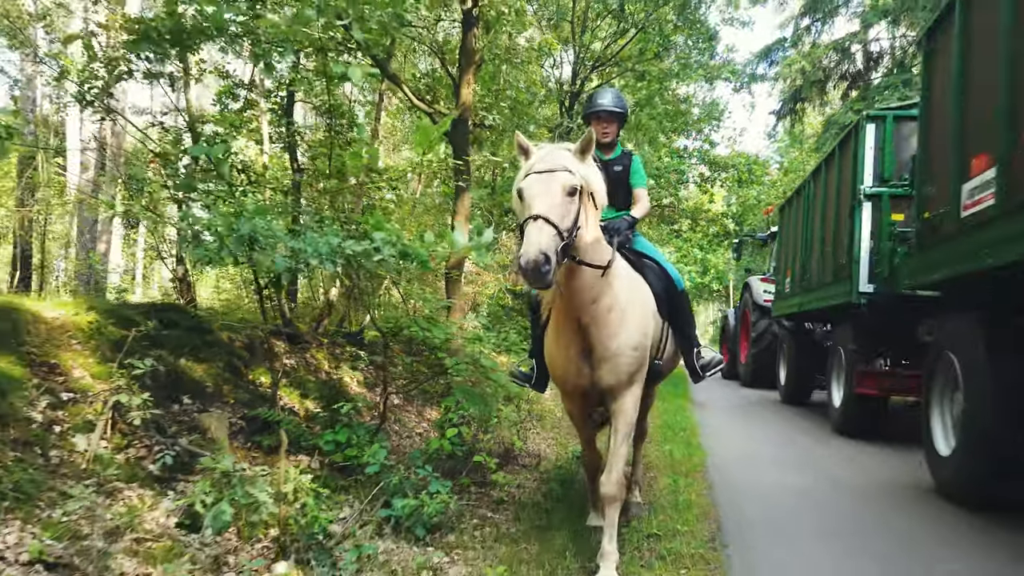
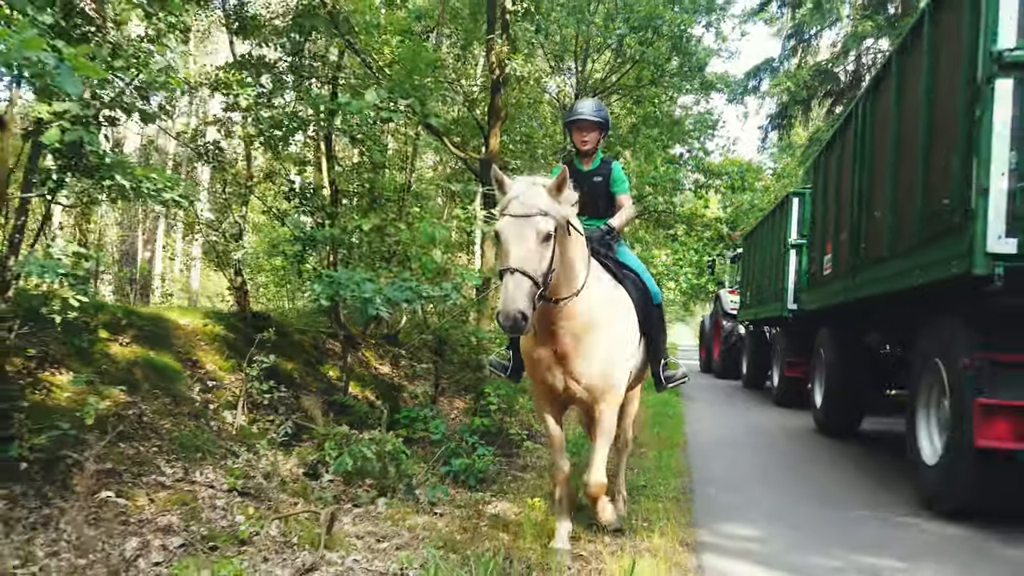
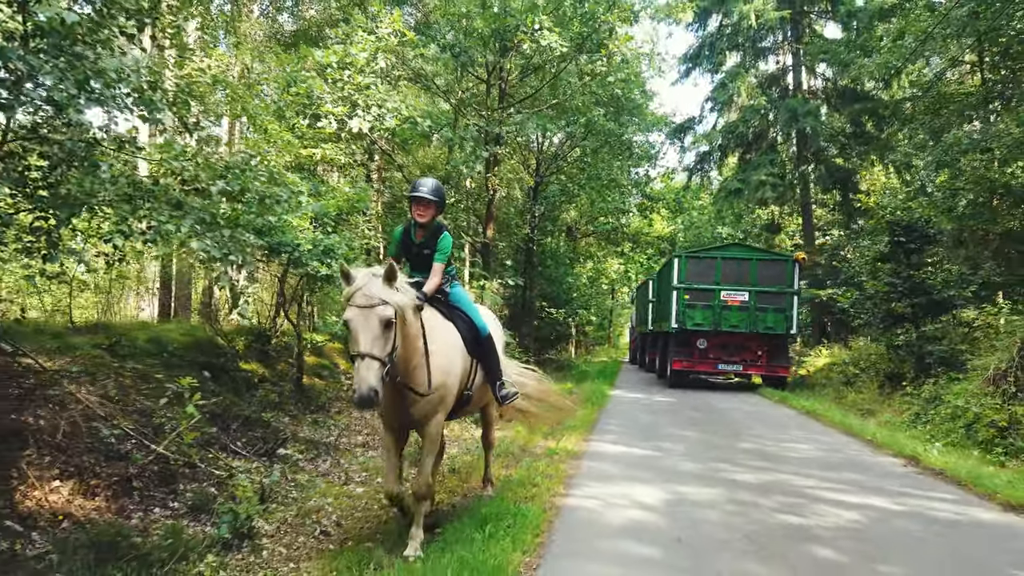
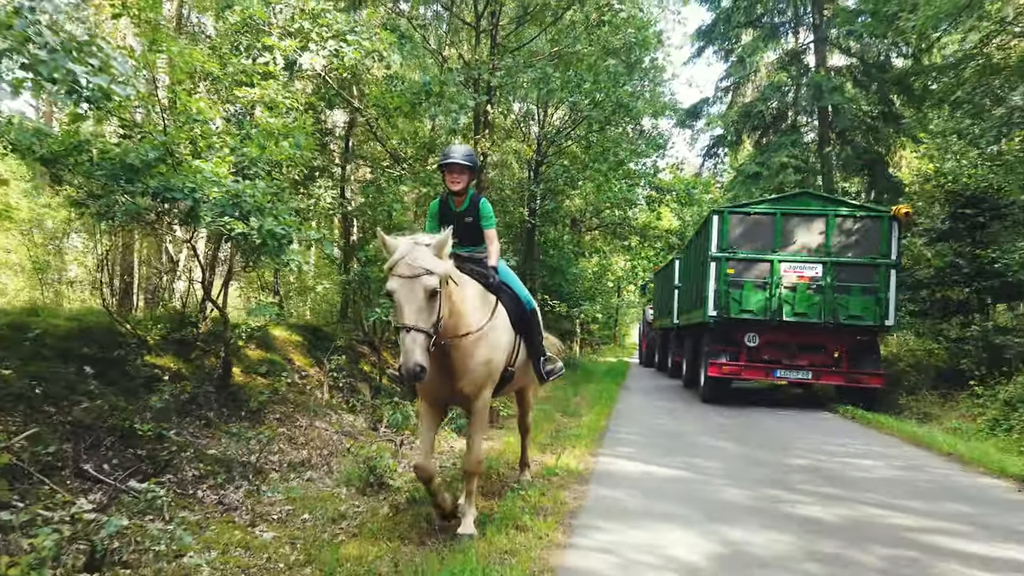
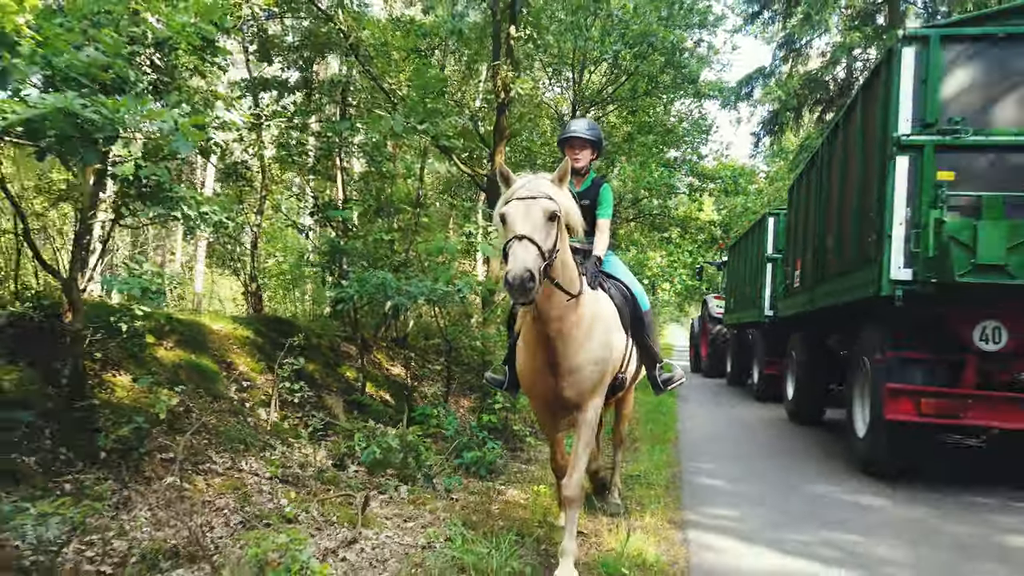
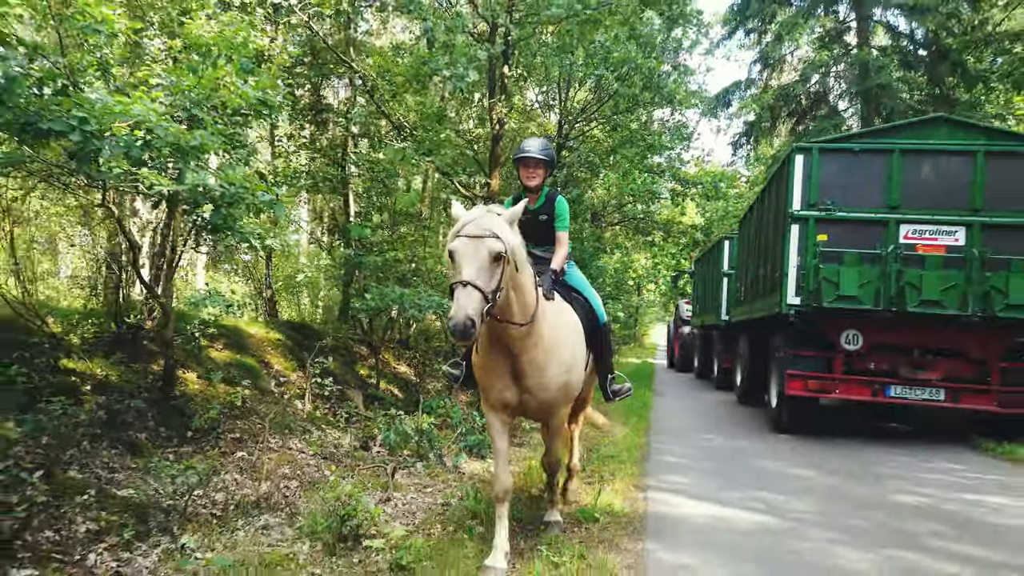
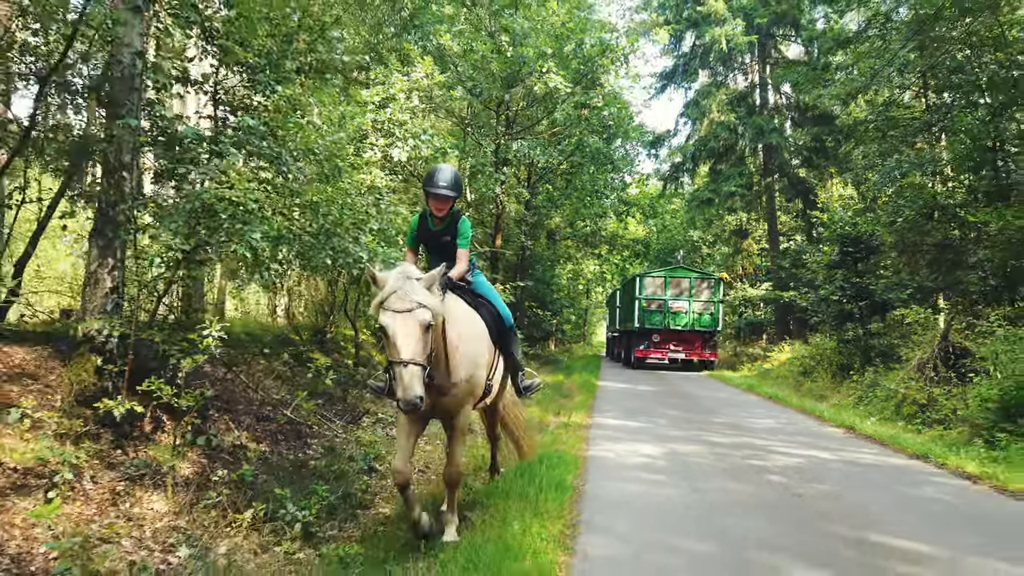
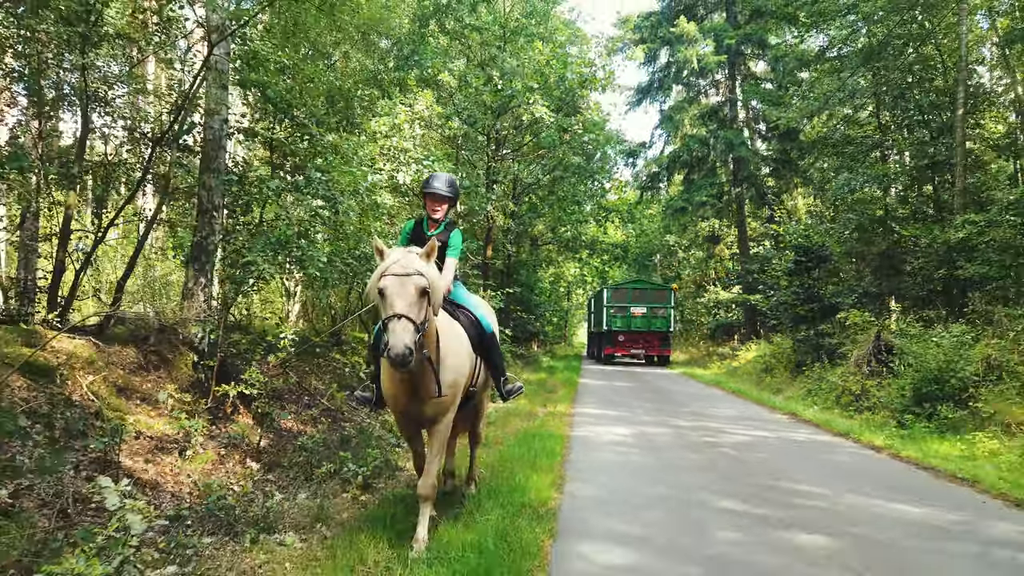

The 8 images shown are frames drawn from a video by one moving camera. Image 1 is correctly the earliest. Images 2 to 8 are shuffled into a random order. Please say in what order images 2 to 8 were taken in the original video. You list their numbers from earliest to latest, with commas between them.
2, 5, 6, 4, 3, 7, 8
